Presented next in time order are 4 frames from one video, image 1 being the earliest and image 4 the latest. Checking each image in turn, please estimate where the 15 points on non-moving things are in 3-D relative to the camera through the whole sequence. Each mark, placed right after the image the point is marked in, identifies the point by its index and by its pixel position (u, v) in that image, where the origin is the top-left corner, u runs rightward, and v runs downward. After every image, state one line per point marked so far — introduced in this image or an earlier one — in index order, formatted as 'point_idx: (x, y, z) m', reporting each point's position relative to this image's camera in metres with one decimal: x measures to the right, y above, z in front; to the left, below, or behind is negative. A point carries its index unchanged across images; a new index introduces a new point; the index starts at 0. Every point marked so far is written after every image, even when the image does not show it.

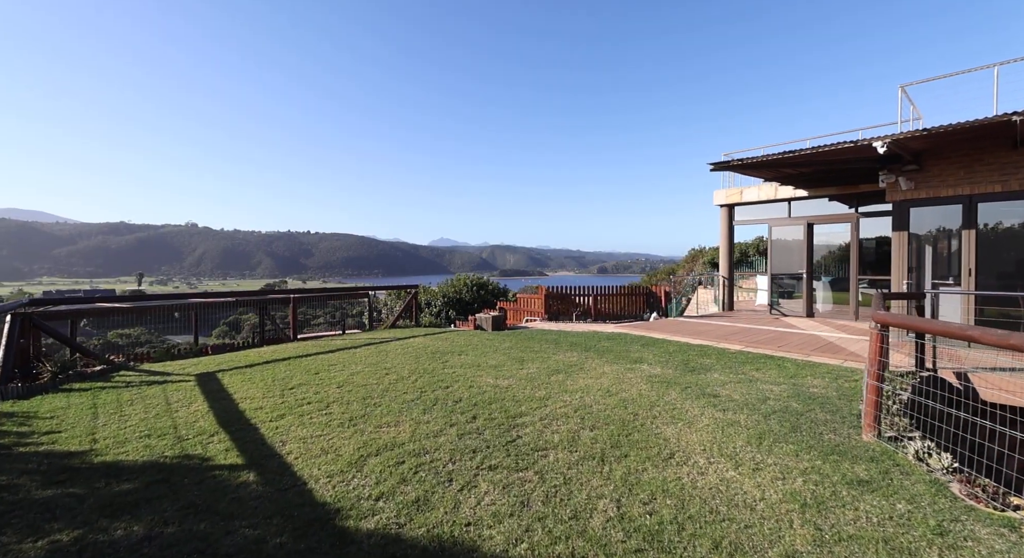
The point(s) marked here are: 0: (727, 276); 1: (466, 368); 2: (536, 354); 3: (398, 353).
0: (+5.6, +0.1, +13.4) m
1: (-0.5, -1.1, +6.2) m
2: (+0.3, -1.0, +6.9) m
3: (-1.6, -1.0, +7.1) m
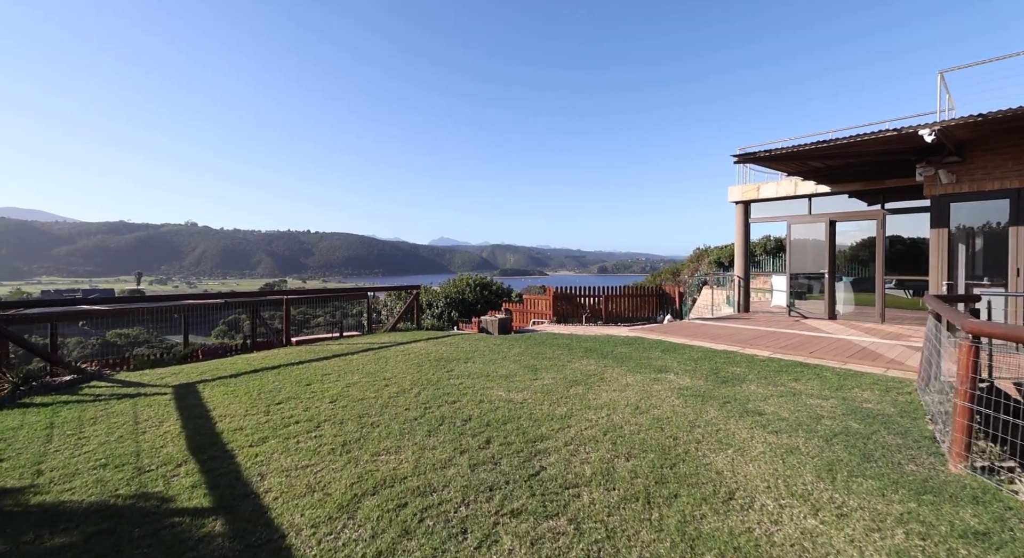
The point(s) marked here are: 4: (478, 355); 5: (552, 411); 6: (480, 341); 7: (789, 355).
0: (+5.8, +0.1, +12.9) m
1: (-0.4, -1.1, +5.6) m
2: (+0.5, -1.0, +6.4) m
3: (-1.4, -1.0, +6.5) m
4: (-0.4, -1.0, +6.9) m
5: (+0.3, -1.1, +4.3) m
6: (-0.5, -1.0, +8.1) m
7: (+3.9, -1.1, +7.2) m
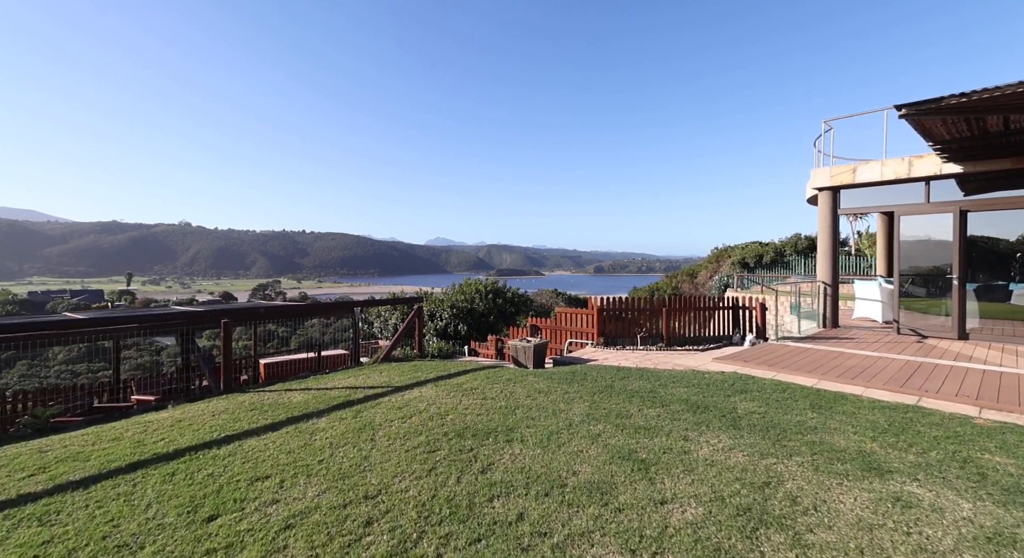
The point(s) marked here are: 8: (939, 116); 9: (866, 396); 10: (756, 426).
0: (+6.3, -0.1, +10.2) m
1: (+0.2, -1.2, +2.9) m
2: (+1.0, -1.2, +3.7) m
3: (-0.9, -1.2, +3.8) m
4: (+0.1, -1.2, +4.2) m
5: (+0.9, -1.2, +1.6) m
6: (0.0, -1.1, +5.4) m
7: (+4.4, -1.2, +4.5) m
8: (+4.8, +1.8, +5.8) m
9: (+3.5, -1.2, +5.1) m
10: (+1.9, -1.2, +4.1) m
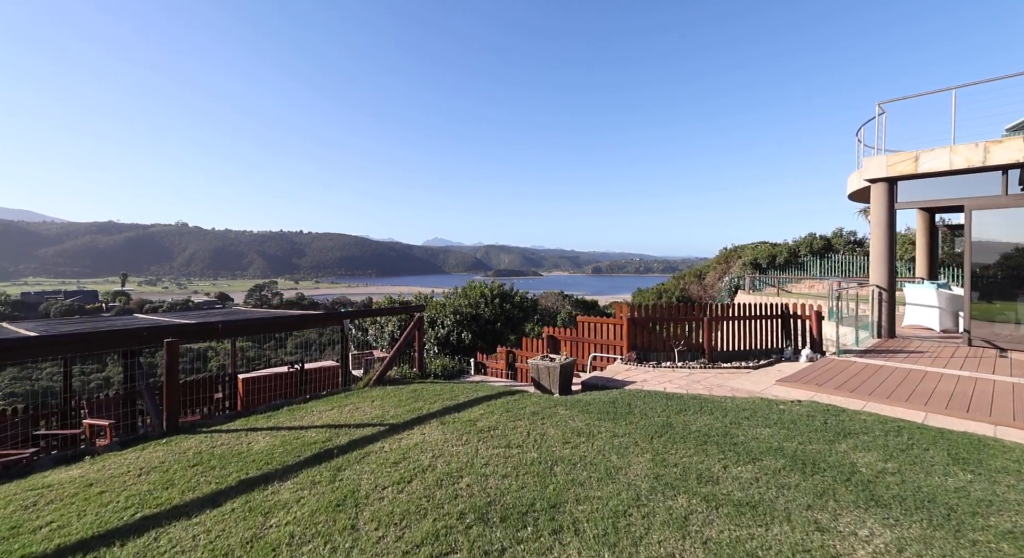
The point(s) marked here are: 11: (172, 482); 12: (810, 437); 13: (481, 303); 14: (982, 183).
0: (+6.5, -0.1, +9.0) m
1: (+0.4, -1.3, +1.6) m
2: (+1.3, -1.2, +2.4) m
3: (-0.6, -1.2, +2.5) m
4: (+0.4, -1.2, +3.0) m
5: (+1.2, -1.3, +0.4) m
6: (+0.3, -1.2, +4.2) m
7: (+4.6, -1.3, +3.3) m
8: (+5.0, +1.8, +4.6) m
9: (+3.8, -1.2, +3.9) m
10: (+2.2, -1.2, +2.9) m
11: (-2.1, -1.3, +3.3) m
12: (+2.3, -1.2, +3.9) m
13: (-0.7, -0.5, +11.4) m
14: (+7.4, +1.5, +8.1) m
